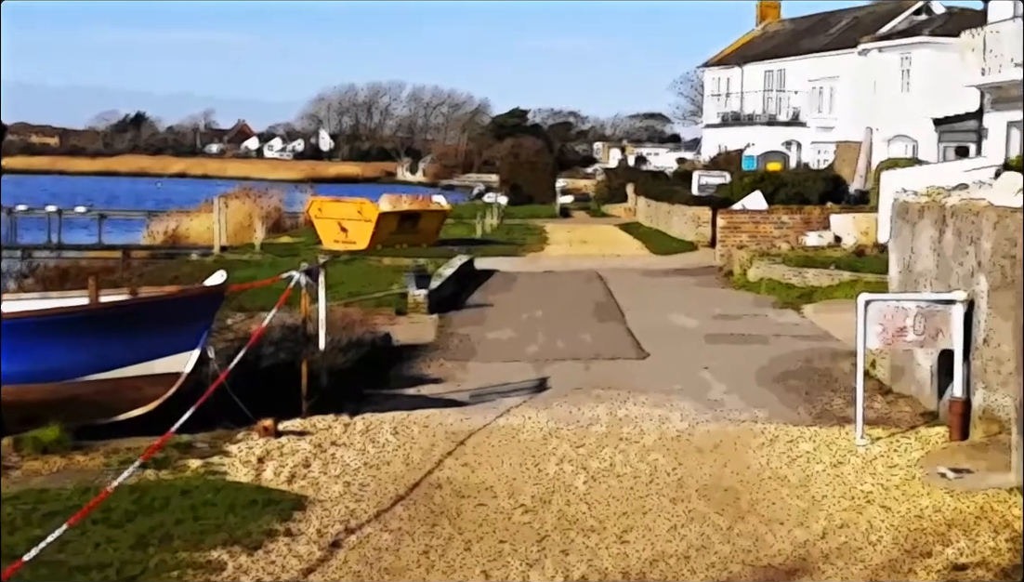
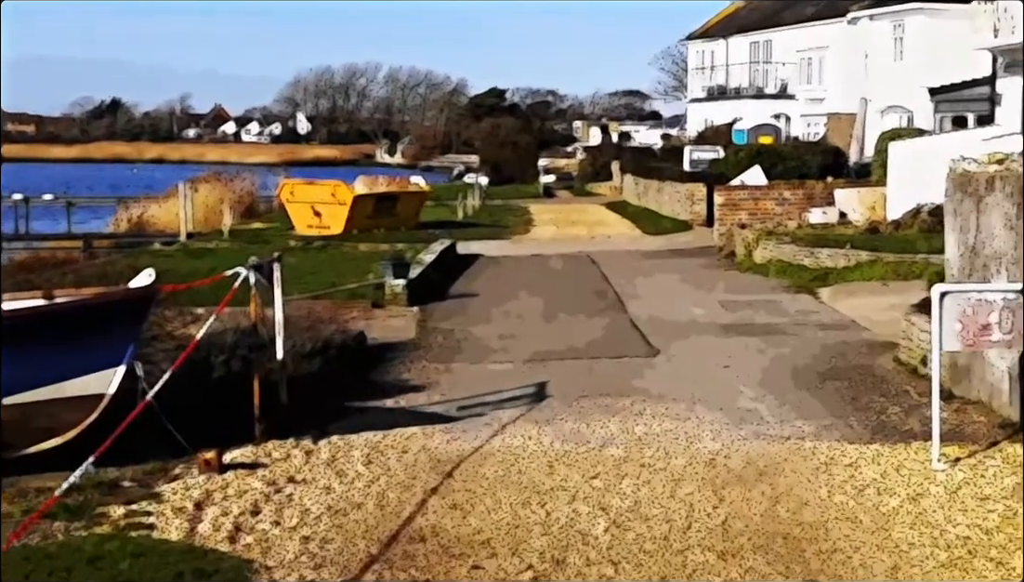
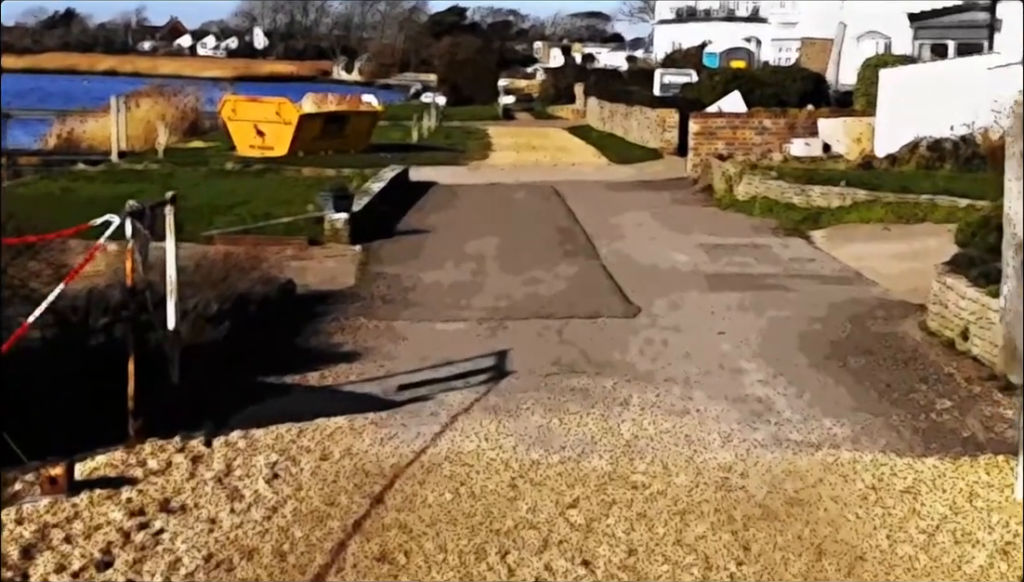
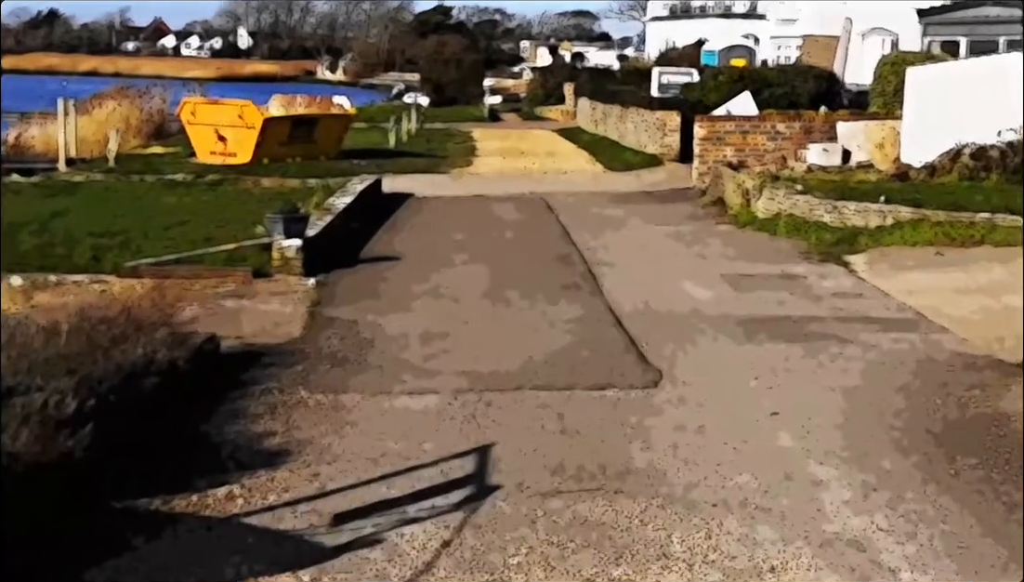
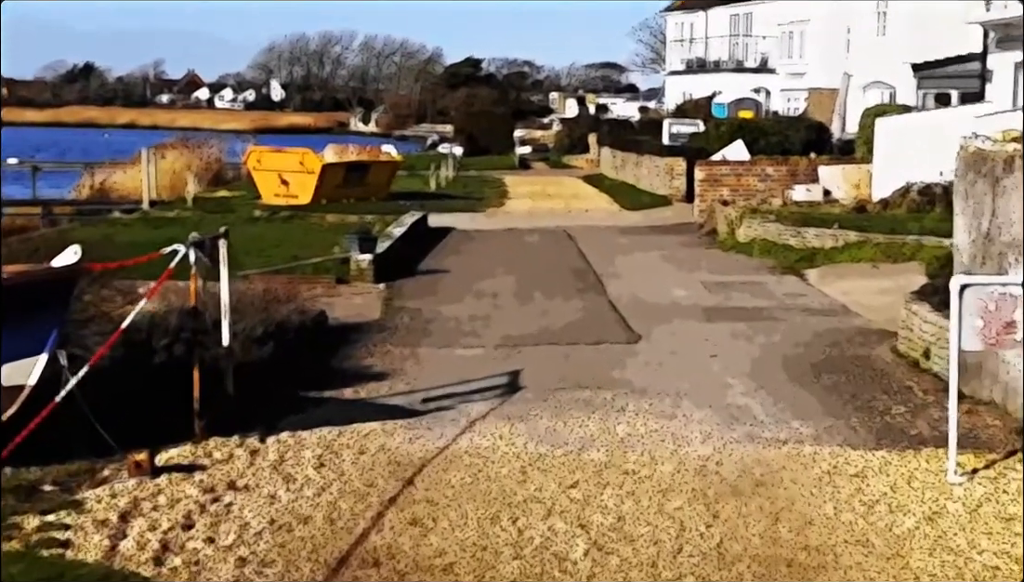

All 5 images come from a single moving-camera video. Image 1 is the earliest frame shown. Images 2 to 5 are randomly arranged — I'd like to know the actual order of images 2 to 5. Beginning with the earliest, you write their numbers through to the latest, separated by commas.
2, 5, 3, 4
